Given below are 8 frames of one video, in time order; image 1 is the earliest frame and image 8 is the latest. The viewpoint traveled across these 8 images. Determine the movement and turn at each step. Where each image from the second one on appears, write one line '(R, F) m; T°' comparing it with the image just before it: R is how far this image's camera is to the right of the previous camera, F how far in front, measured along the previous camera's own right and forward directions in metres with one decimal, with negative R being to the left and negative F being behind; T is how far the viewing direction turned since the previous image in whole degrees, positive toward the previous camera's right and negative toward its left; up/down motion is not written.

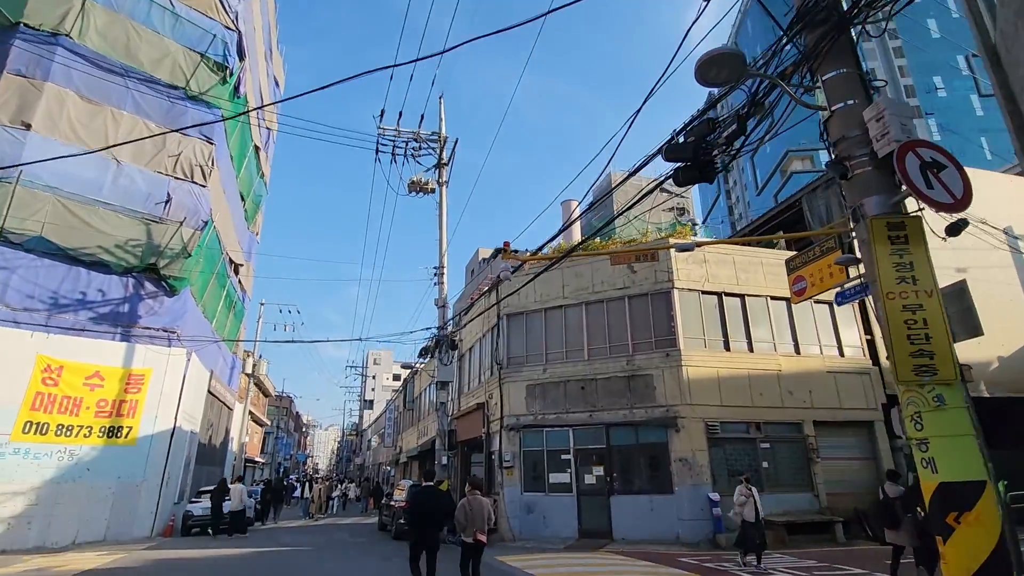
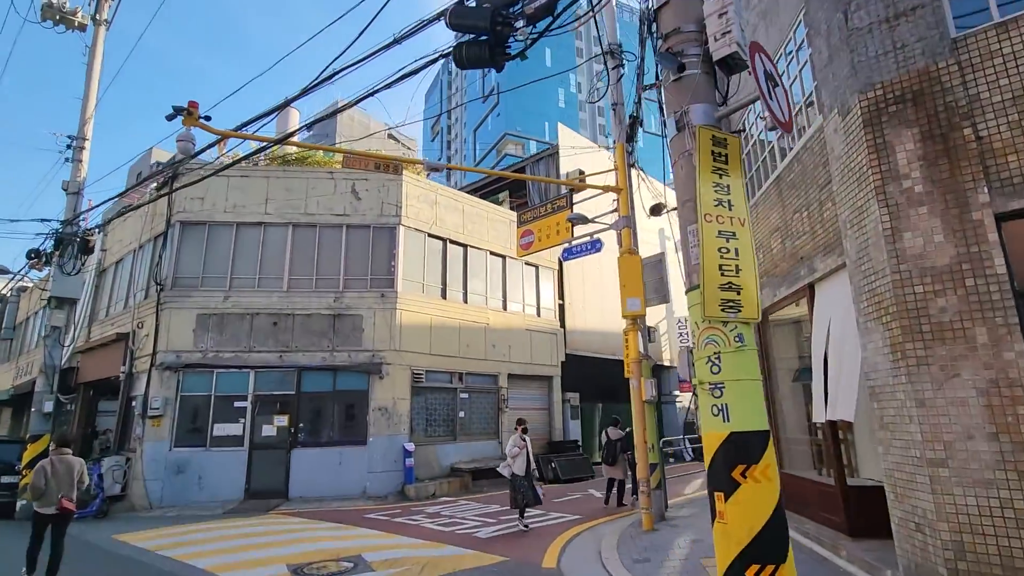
(+0.1, +1.8) m; +31°
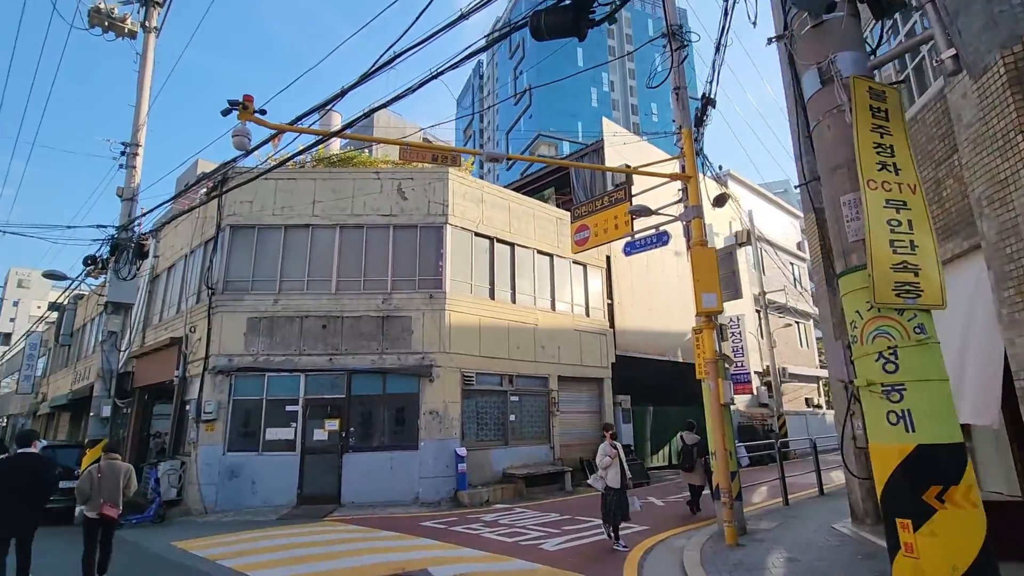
(-0.5, +0.5) m; -3°
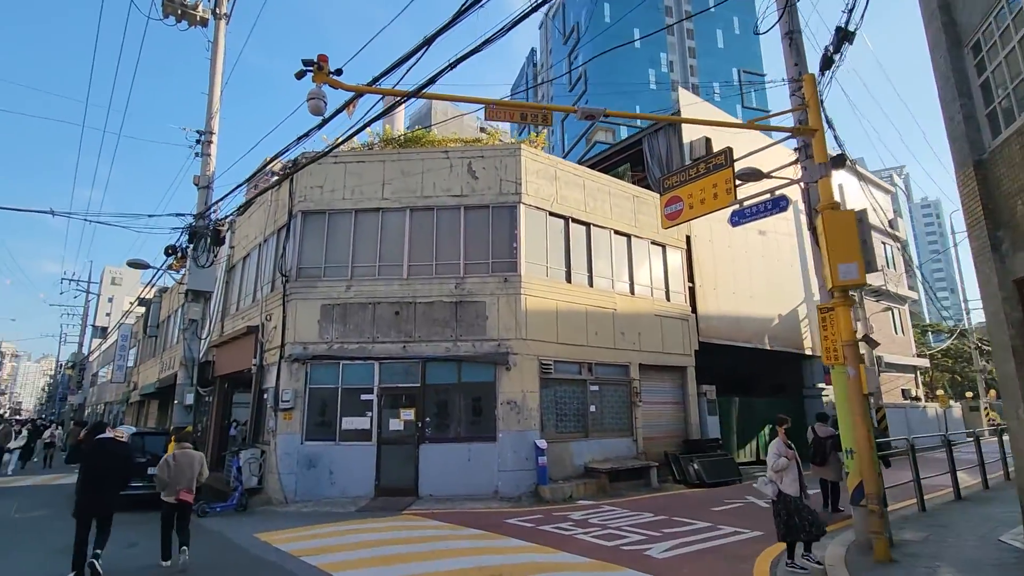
(-0.6, +0.8) m; -6°
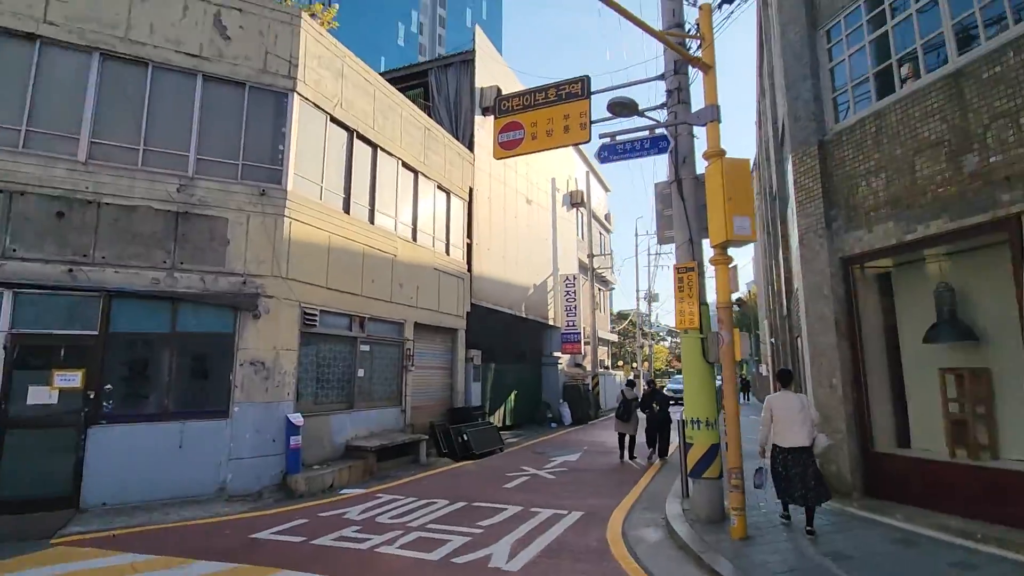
(-1.0, +2.9) m; +30°
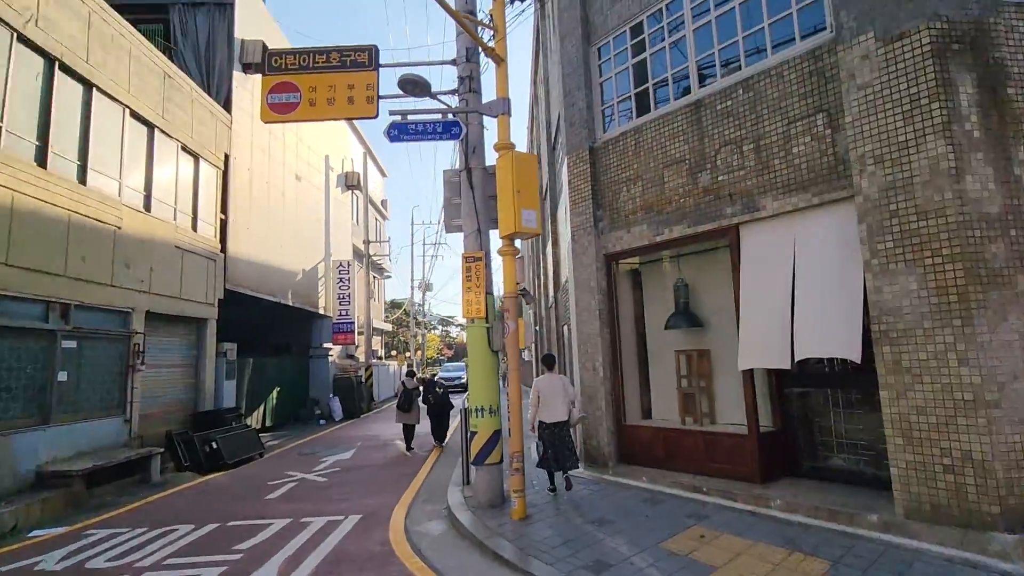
(-0.1, +0.4) m; +24°
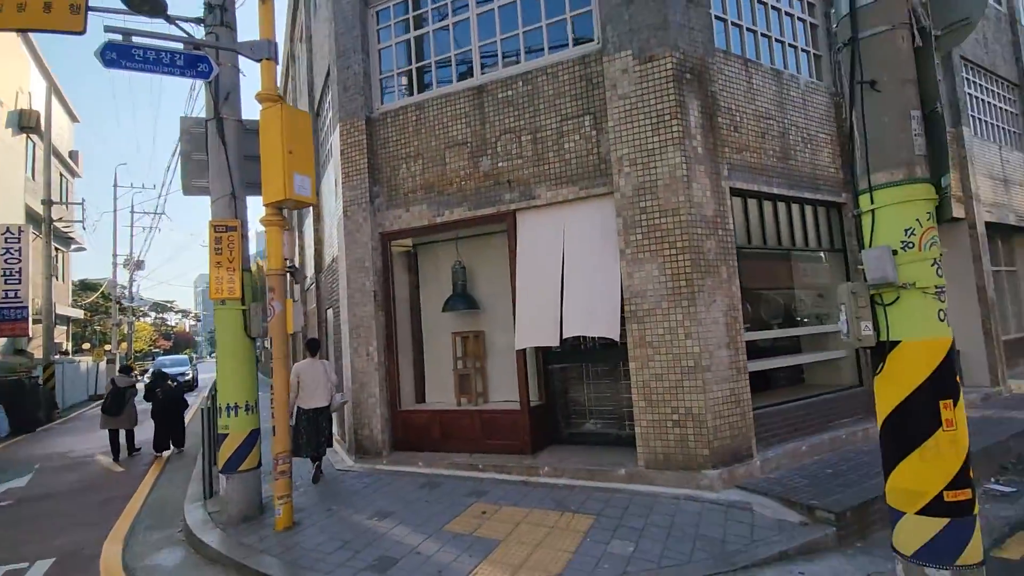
(-0.3, +0.4) m; +26°
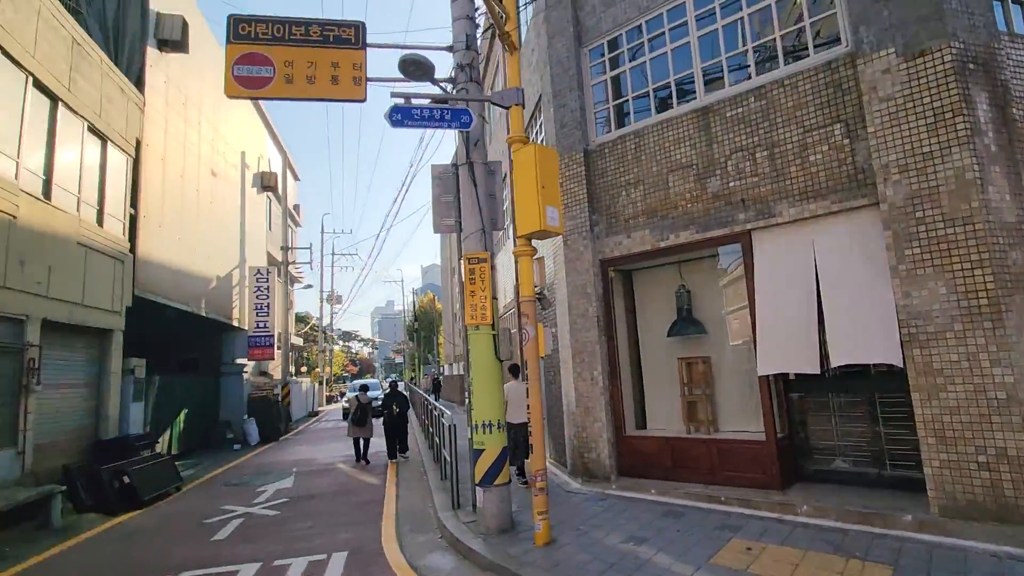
(-1.0, -0.2) m; -16°
